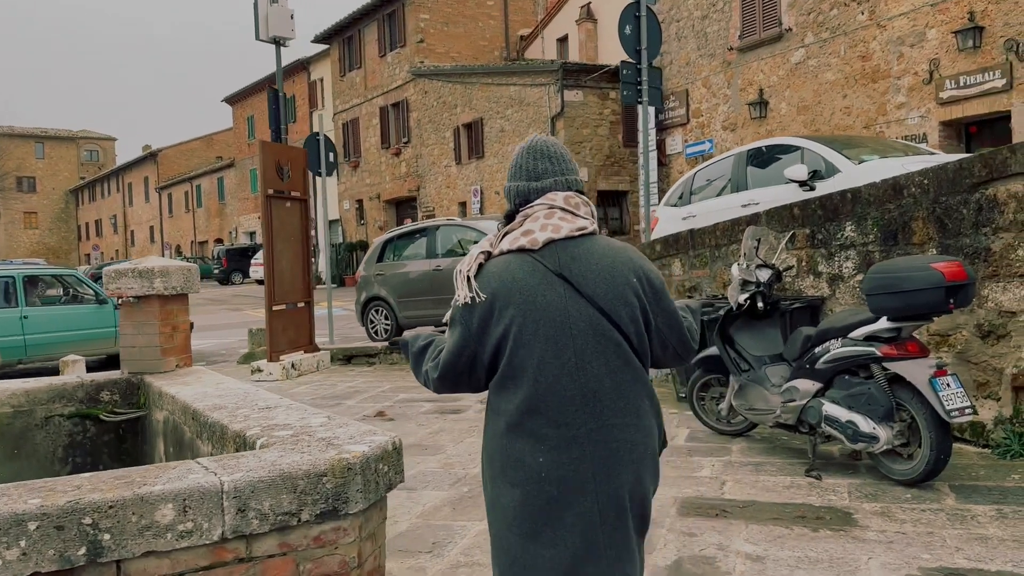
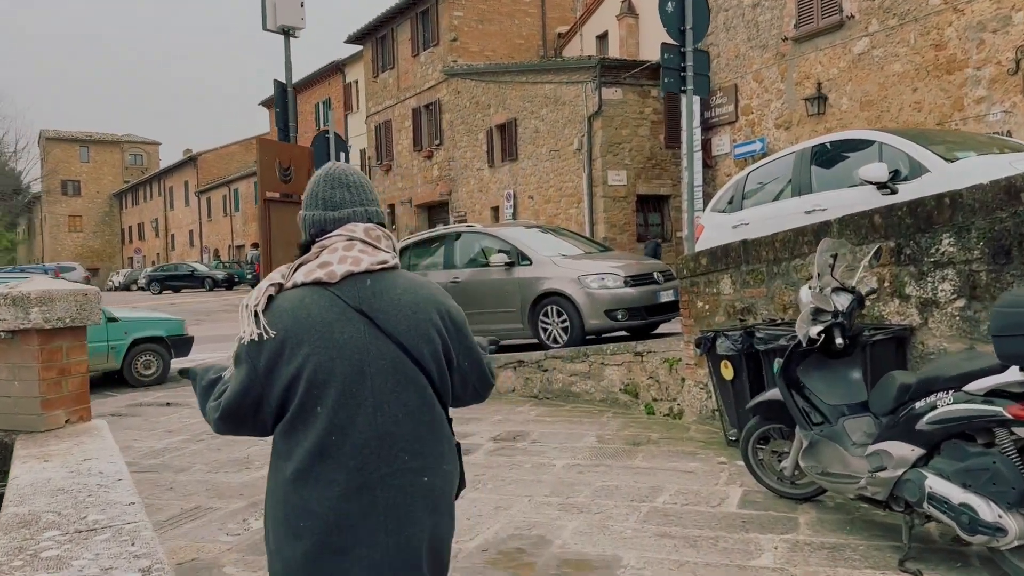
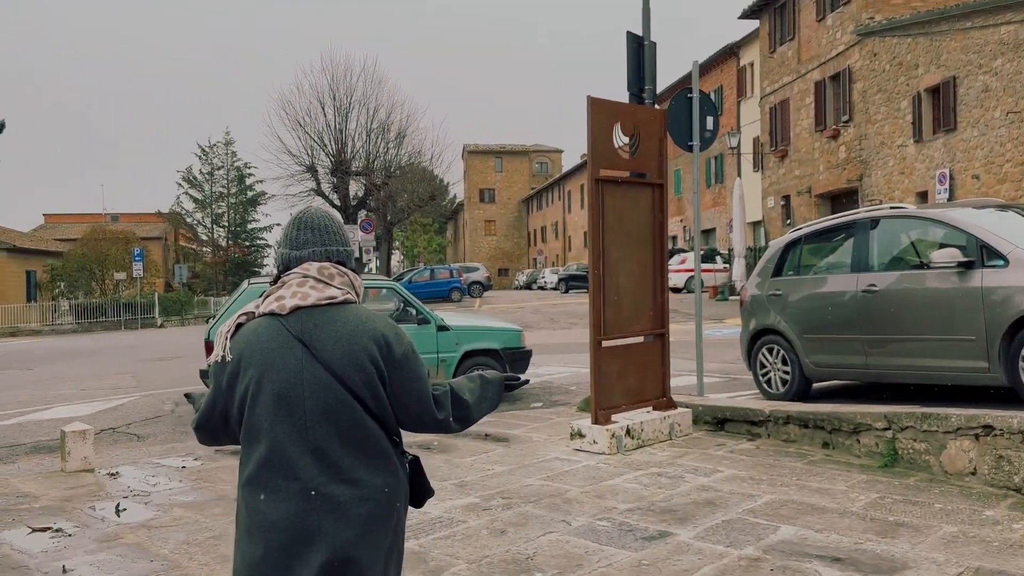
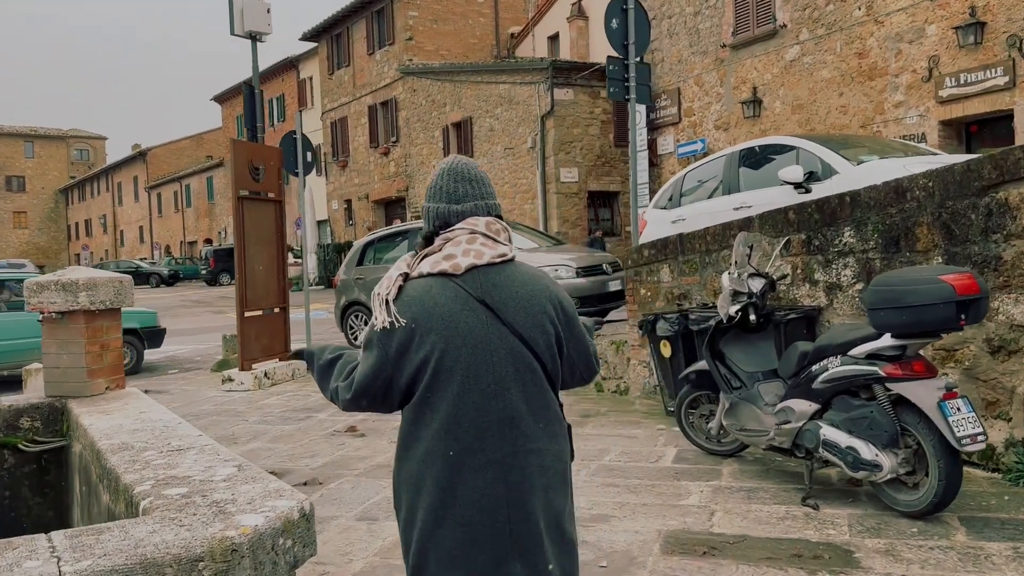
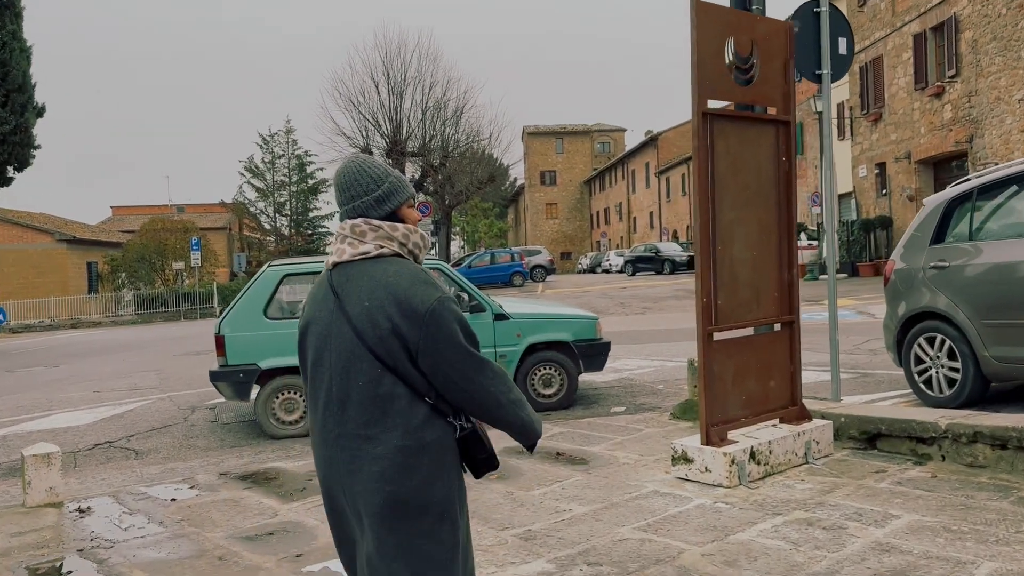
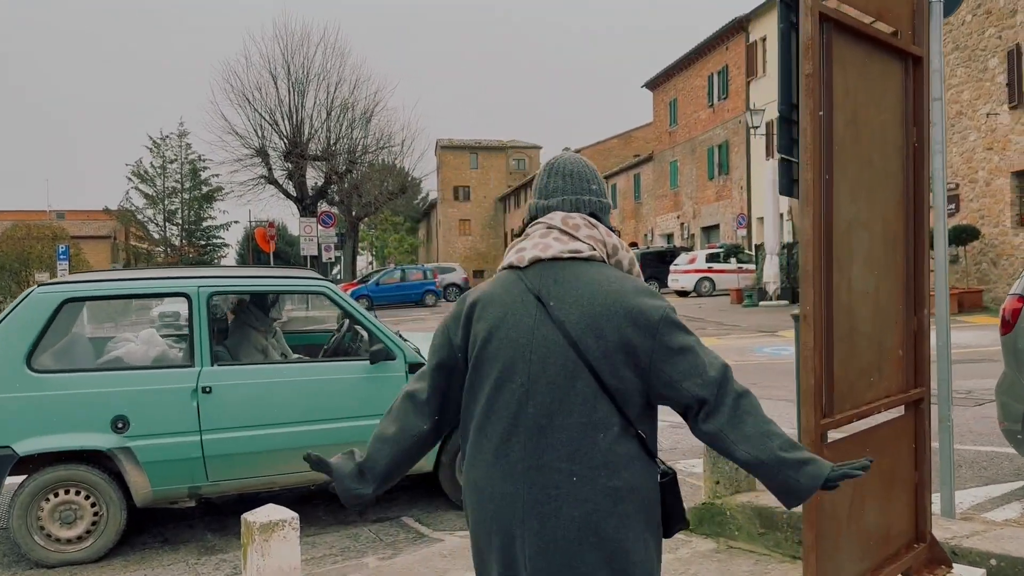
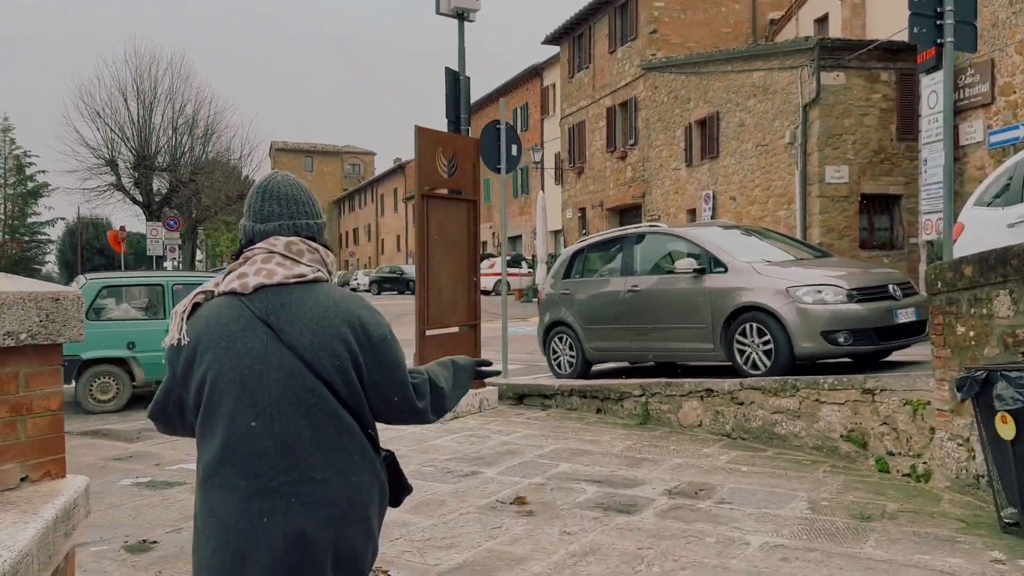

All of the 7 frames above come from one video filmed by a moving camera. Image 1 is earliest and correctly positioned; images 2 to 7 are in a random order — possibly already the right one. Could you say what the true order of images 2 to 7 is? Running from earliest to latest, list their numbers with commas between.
4, 2, 7, 3, 5, 6
